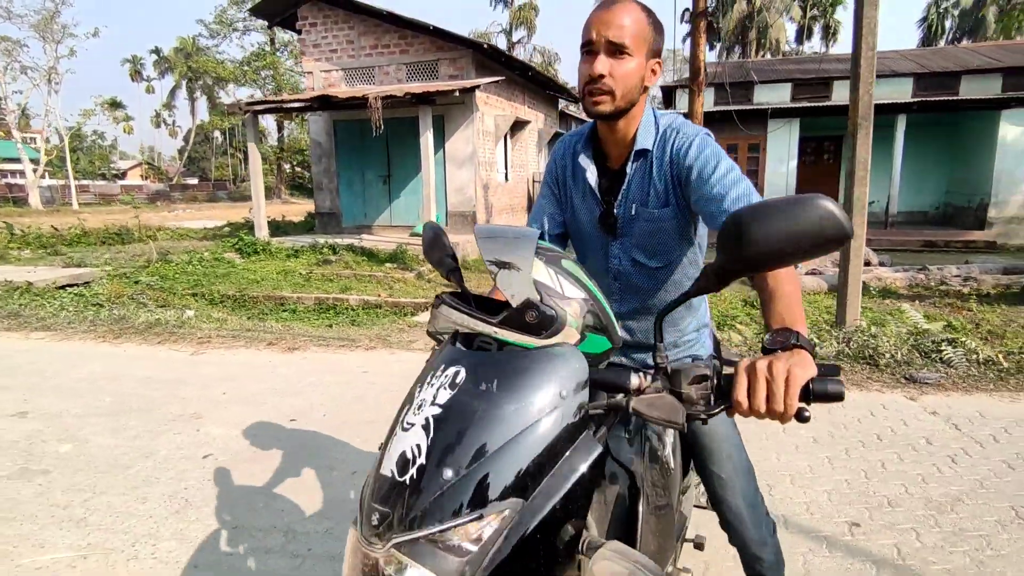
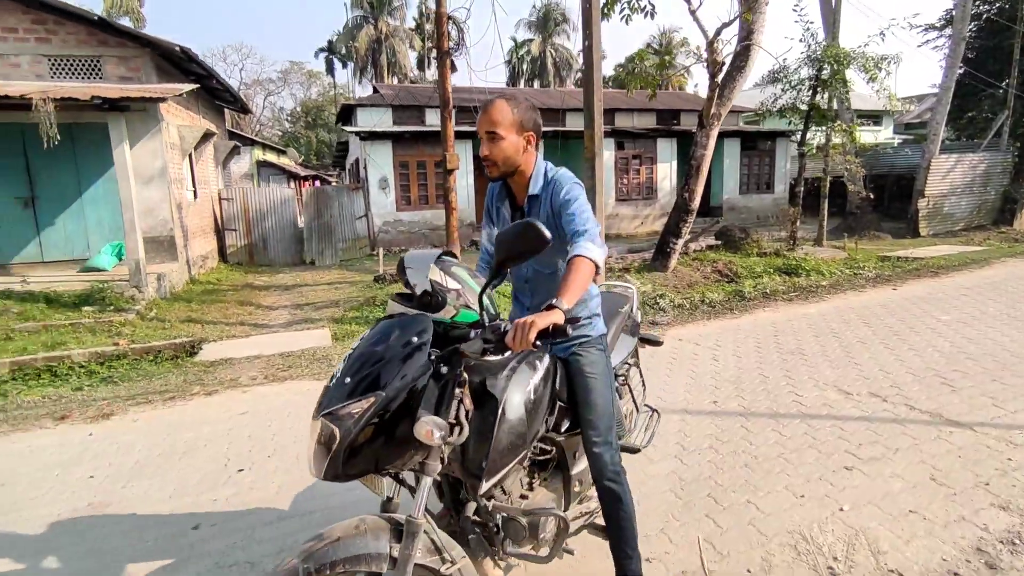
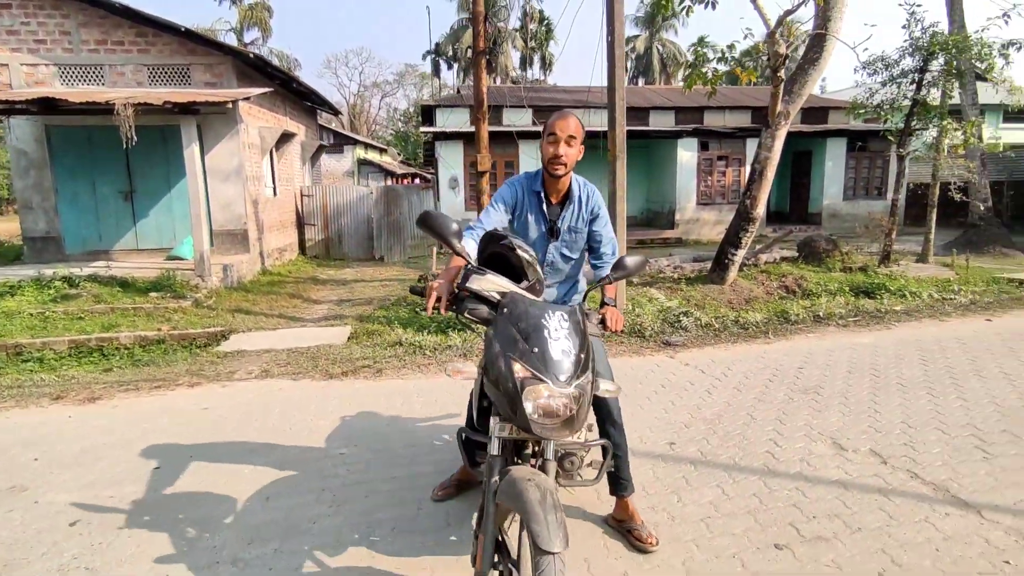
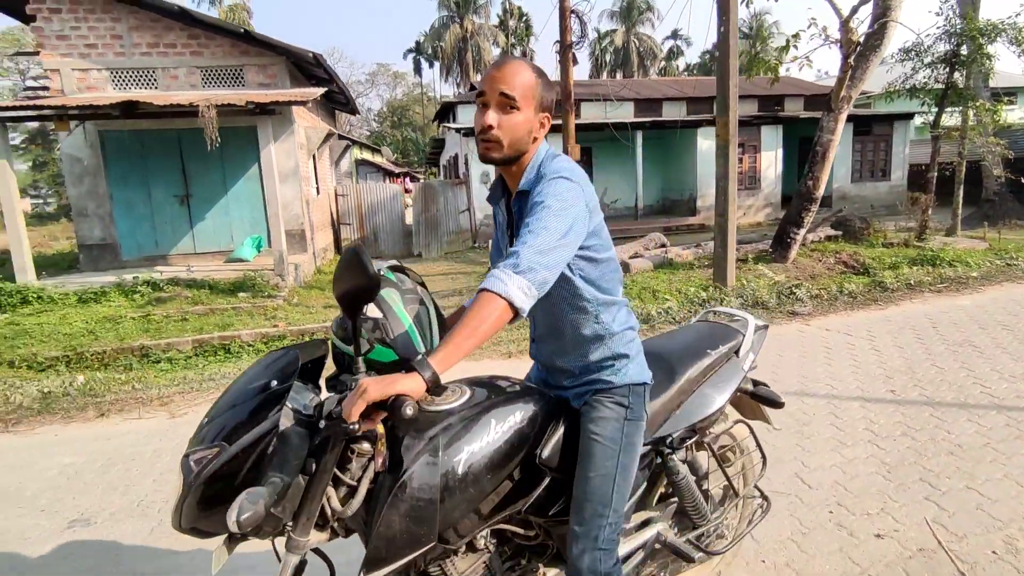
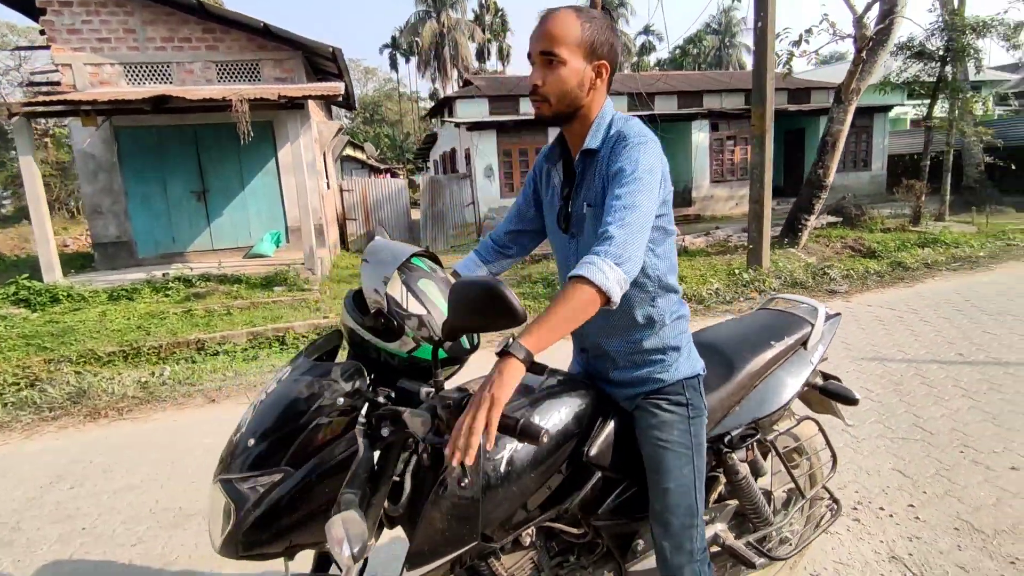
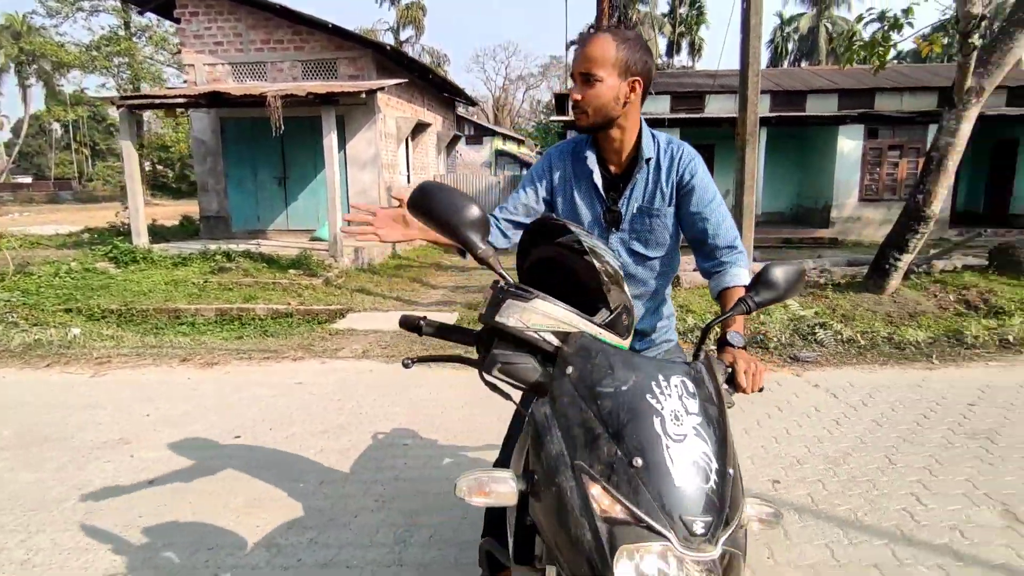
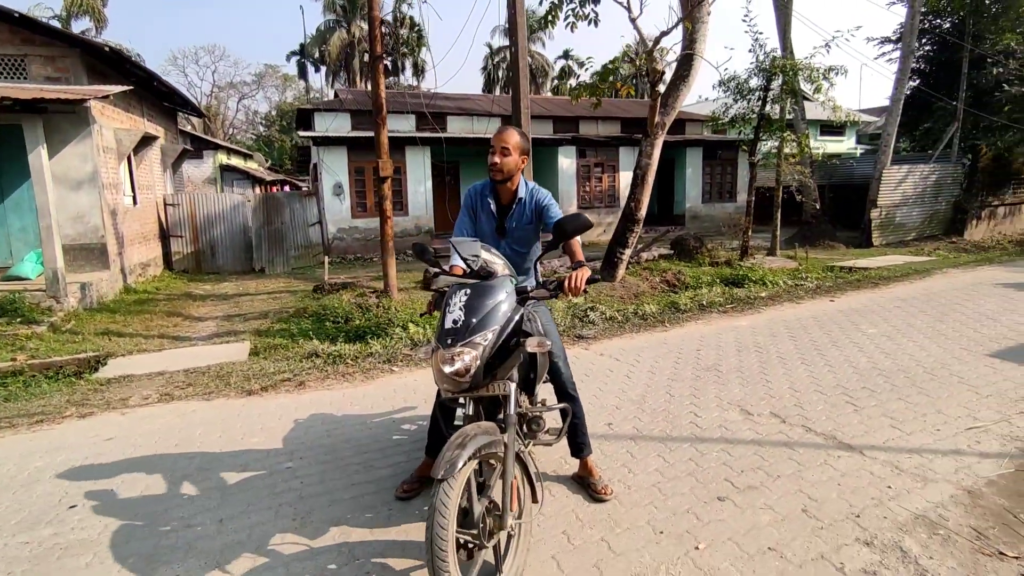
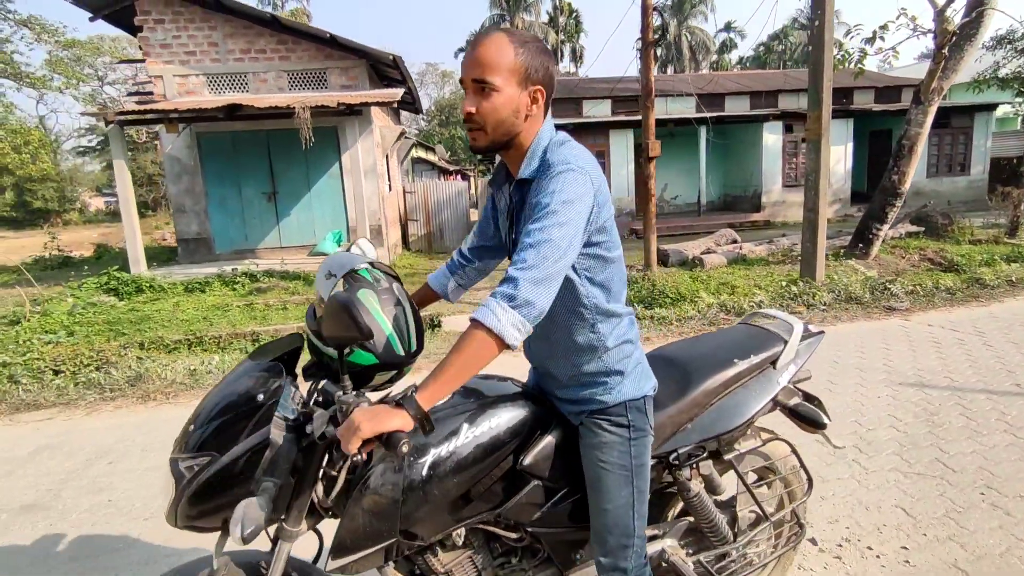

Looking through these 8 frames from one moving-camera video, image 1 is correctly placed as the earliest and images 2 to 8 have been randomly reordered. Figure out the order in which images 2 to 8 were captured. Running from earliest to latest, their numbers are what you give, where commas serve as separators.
6, 3, 7, 2, 4, 8, 5
